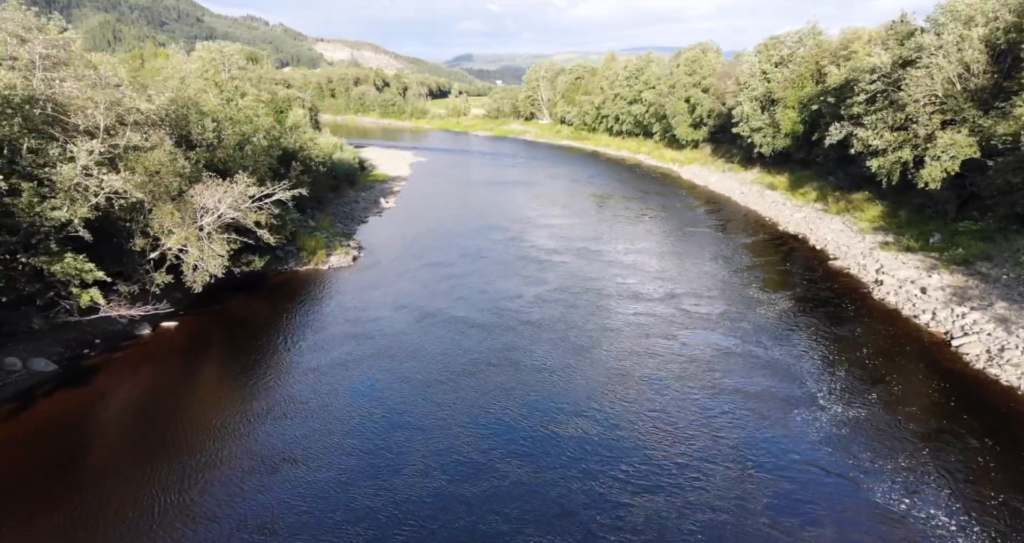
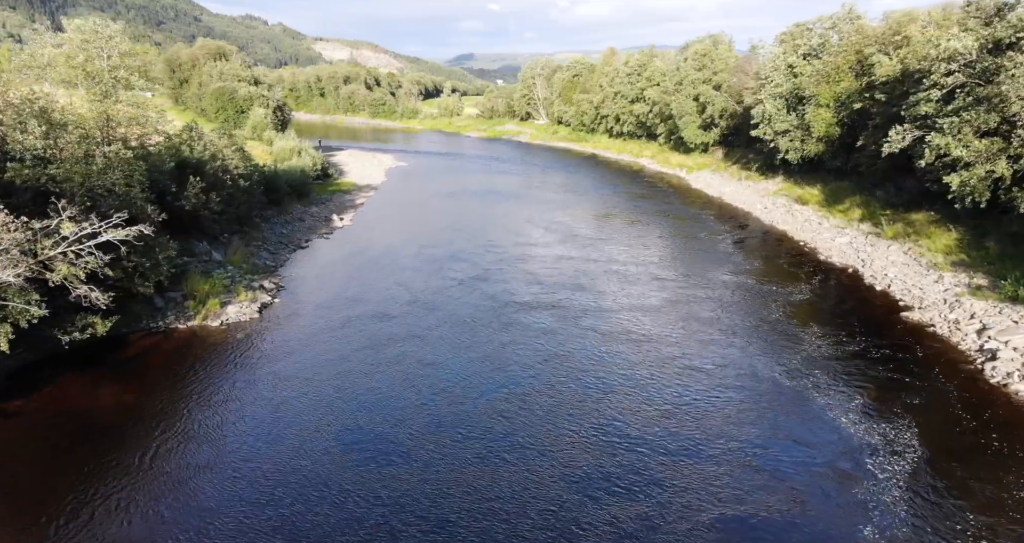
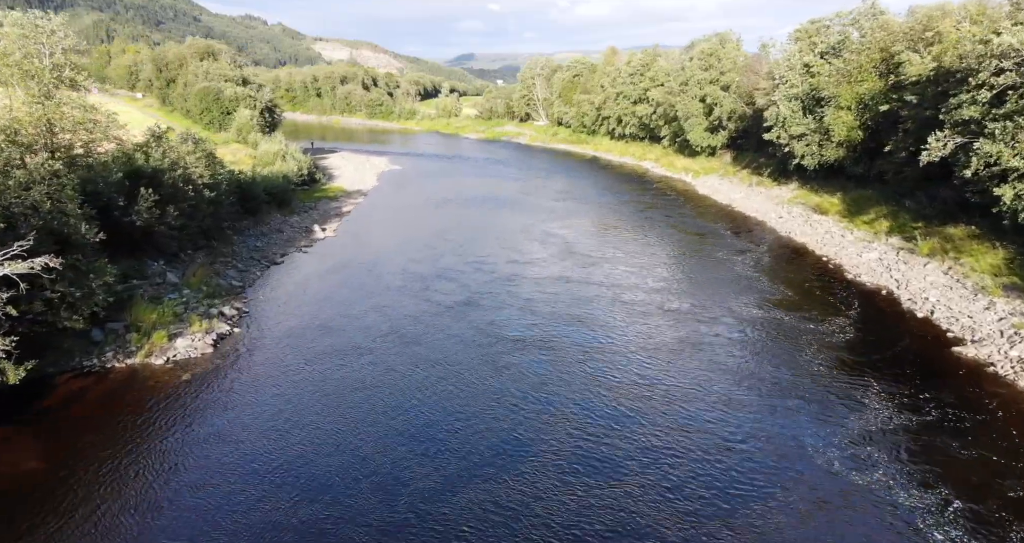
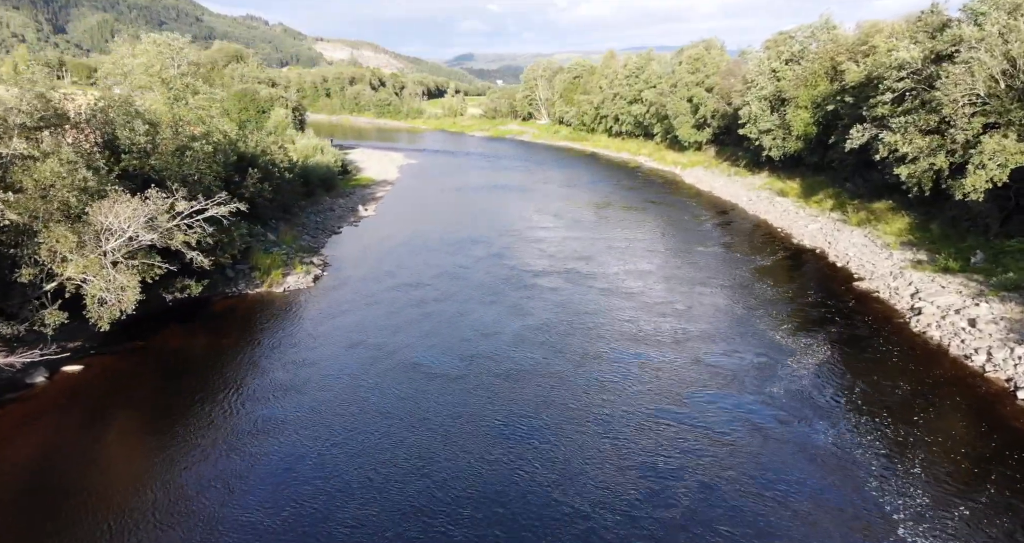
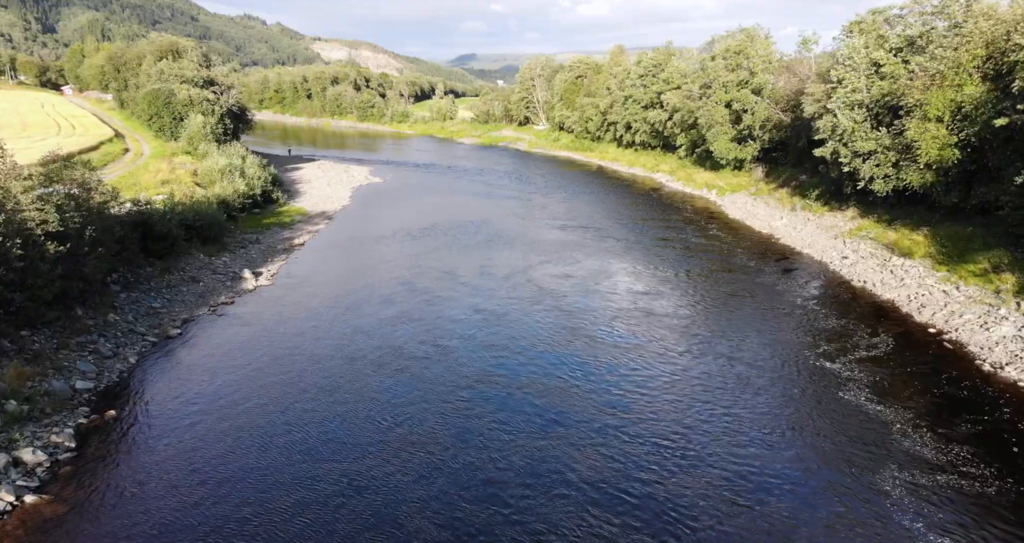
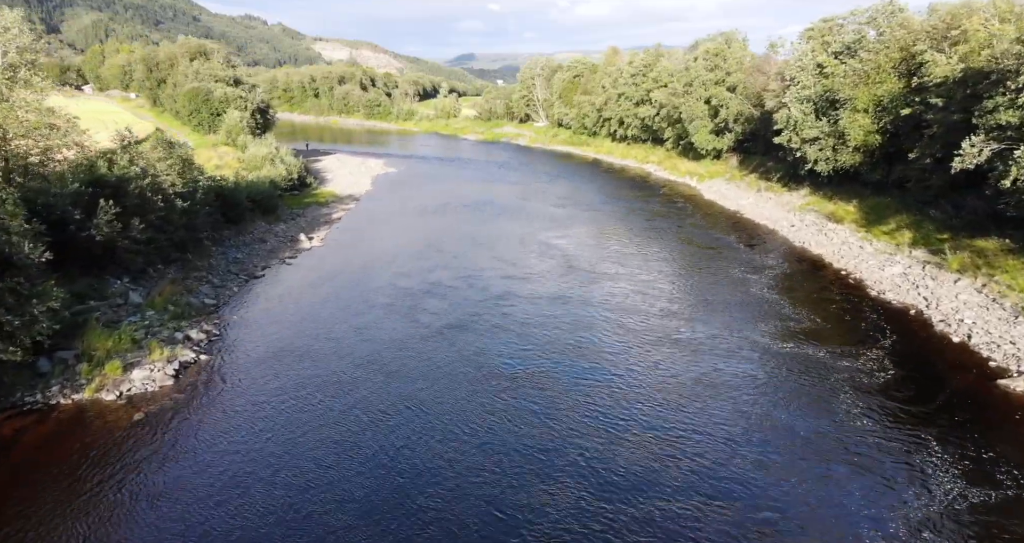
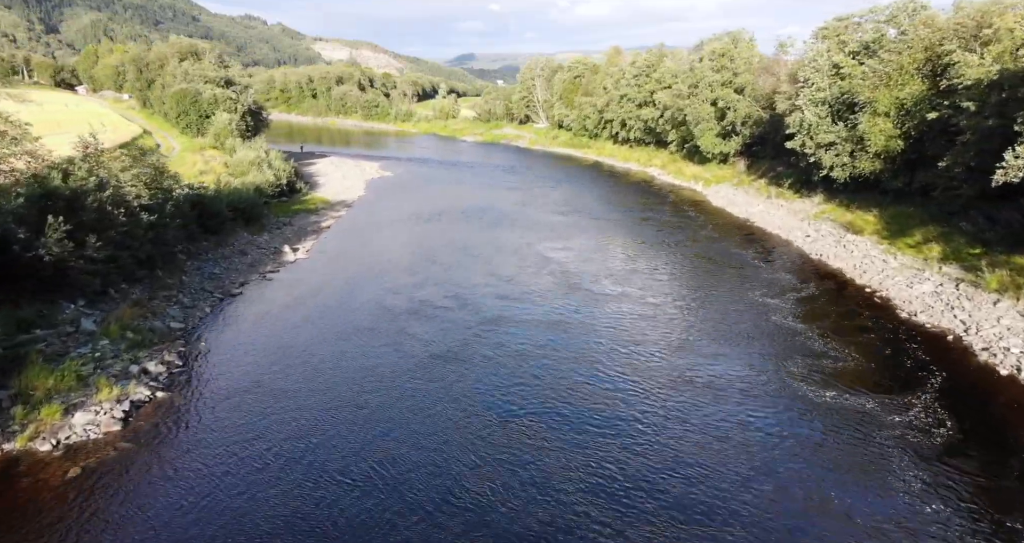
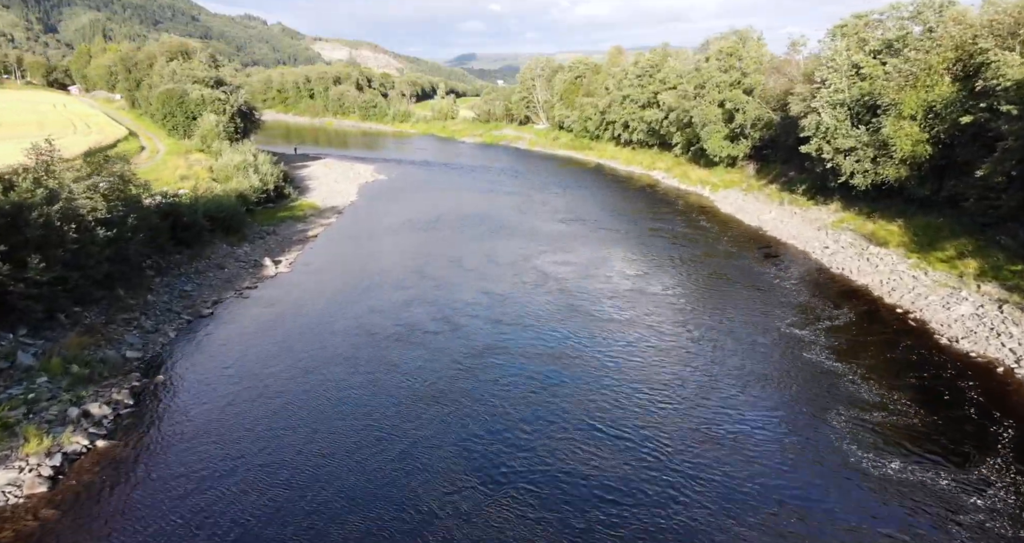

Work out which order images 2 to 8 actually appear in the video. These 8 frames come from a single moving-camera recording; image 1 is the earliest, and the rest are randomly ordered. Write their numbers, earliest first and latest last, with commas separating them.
4, 2, 3, 6, 7, 8, 5
